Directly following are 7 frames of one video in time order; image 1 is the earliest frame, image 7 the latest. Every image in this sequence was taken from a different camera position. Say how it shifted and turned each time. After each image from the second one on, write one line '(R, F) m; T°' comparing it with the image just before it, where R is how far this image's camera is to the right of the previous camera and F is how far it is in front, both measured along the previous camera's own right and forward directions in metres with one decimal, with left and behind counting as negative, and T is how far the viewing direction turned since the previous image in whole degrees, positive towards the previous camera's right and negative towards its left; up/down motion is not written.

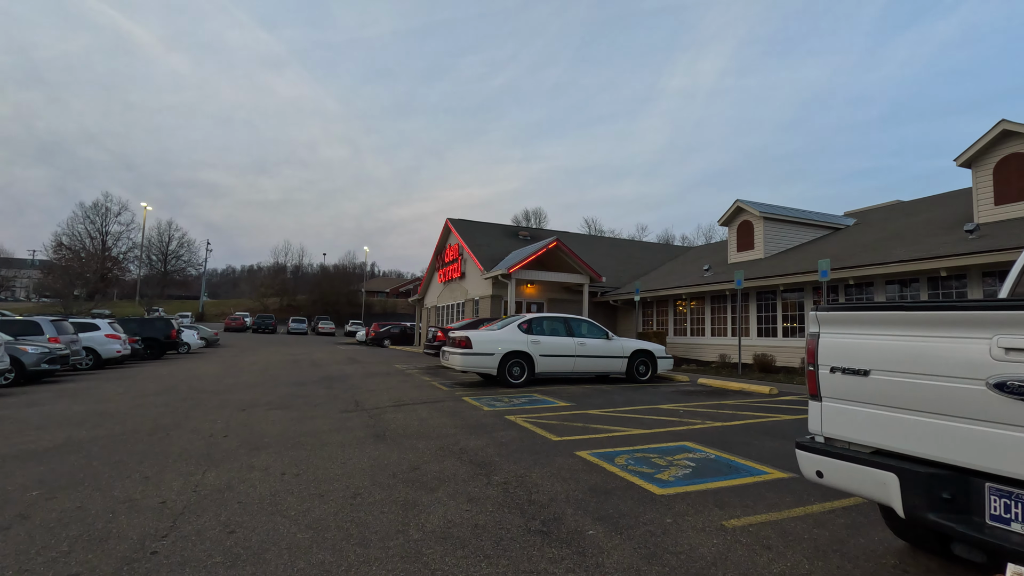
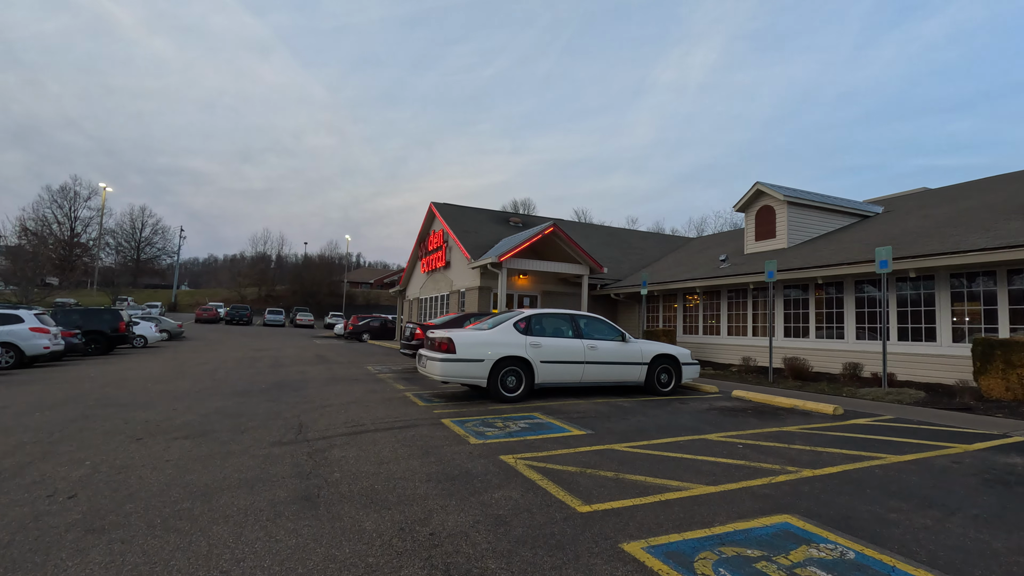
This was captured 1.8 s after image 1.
(-0.1, +2.0) m; +1°
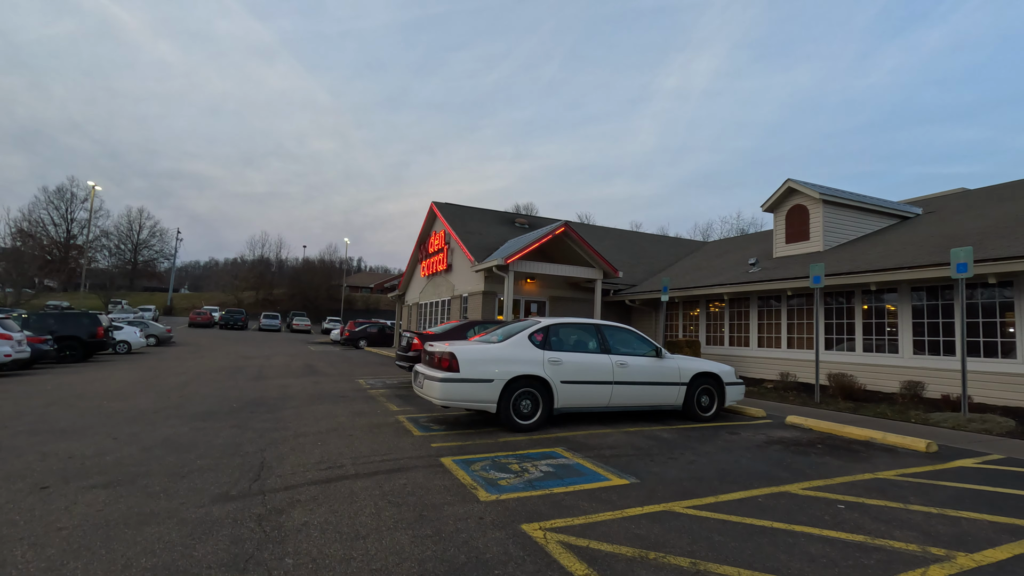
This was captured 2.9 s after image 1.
(-0.2, +1.3) m; 0°
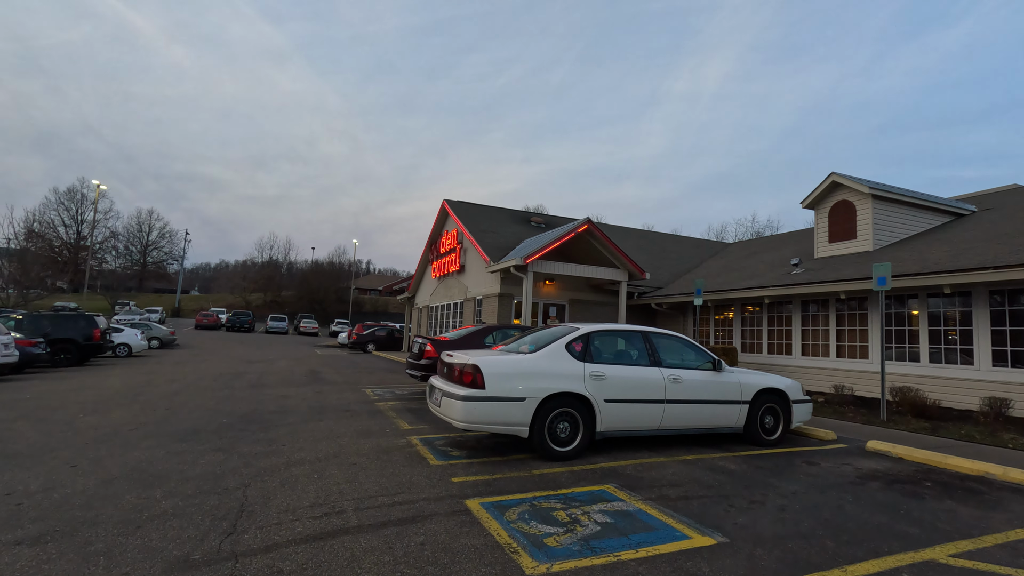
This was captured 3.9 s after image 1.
(-0.3, +1.1) m; -1°
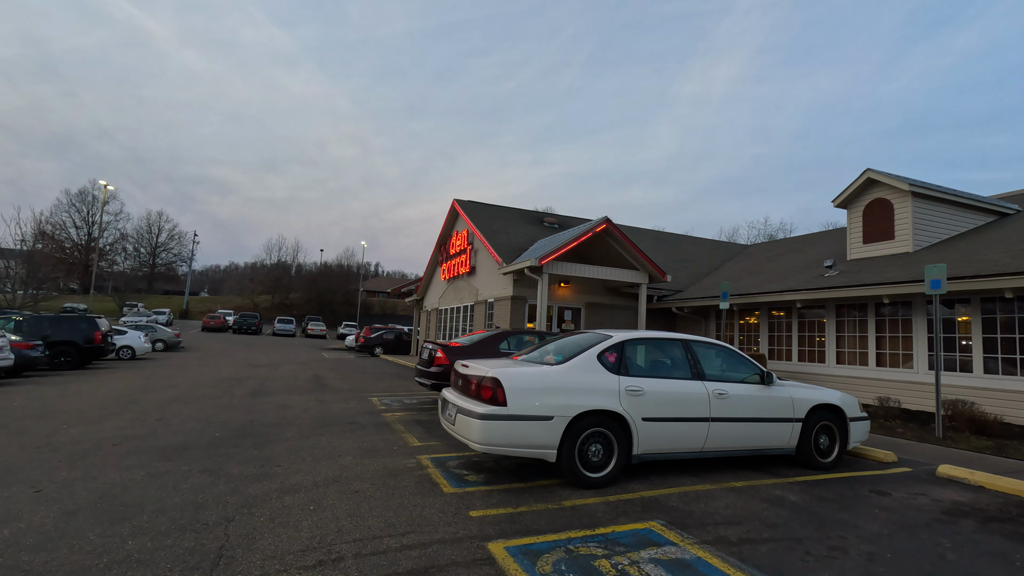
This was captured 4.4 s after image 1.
(-0.2, +0.7) m; -1°
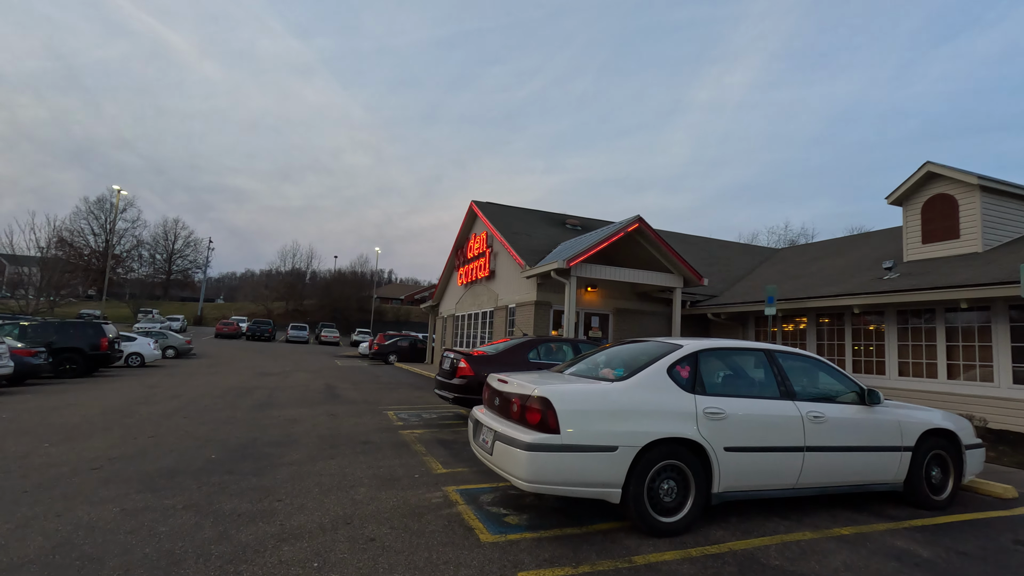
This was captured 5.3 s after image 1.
(-0.3, +0.9) m; -1°
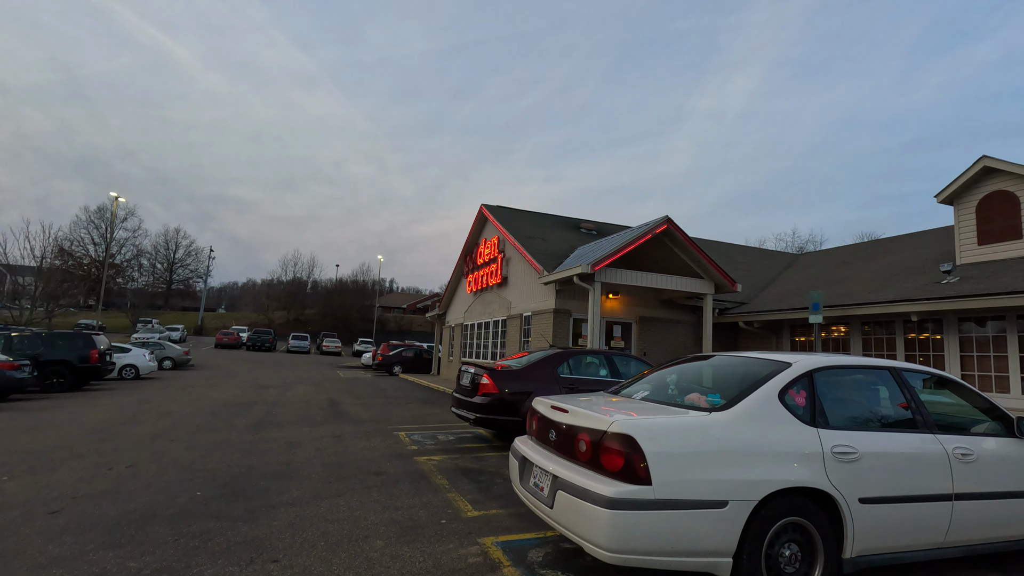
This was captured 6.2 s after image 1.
(-0.4, +0.9) m; 0°
